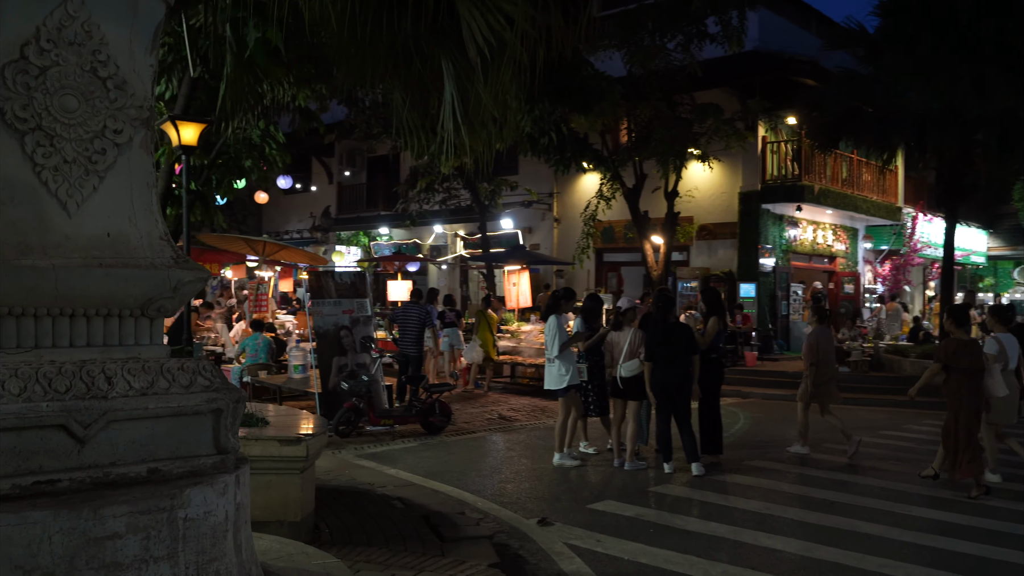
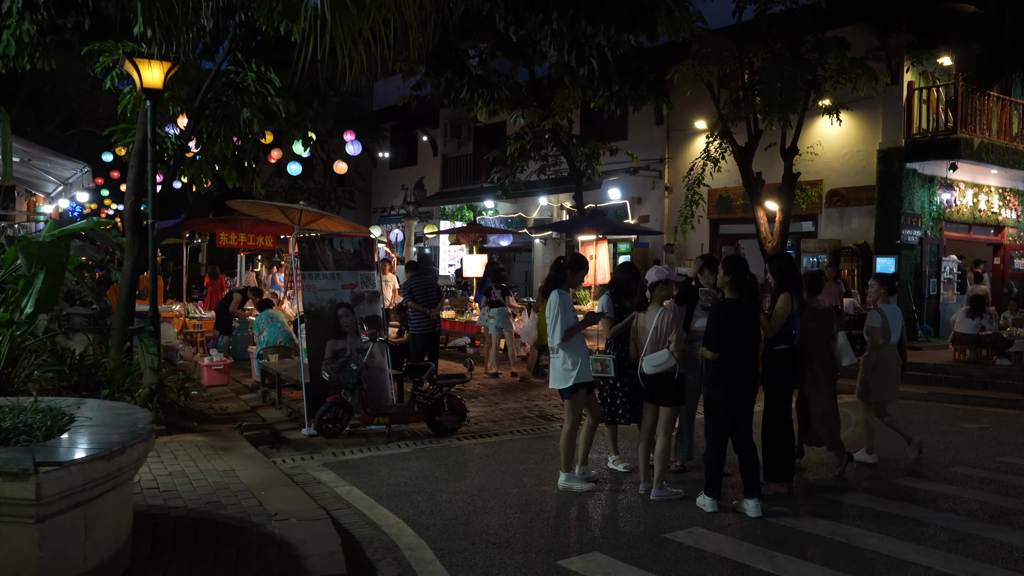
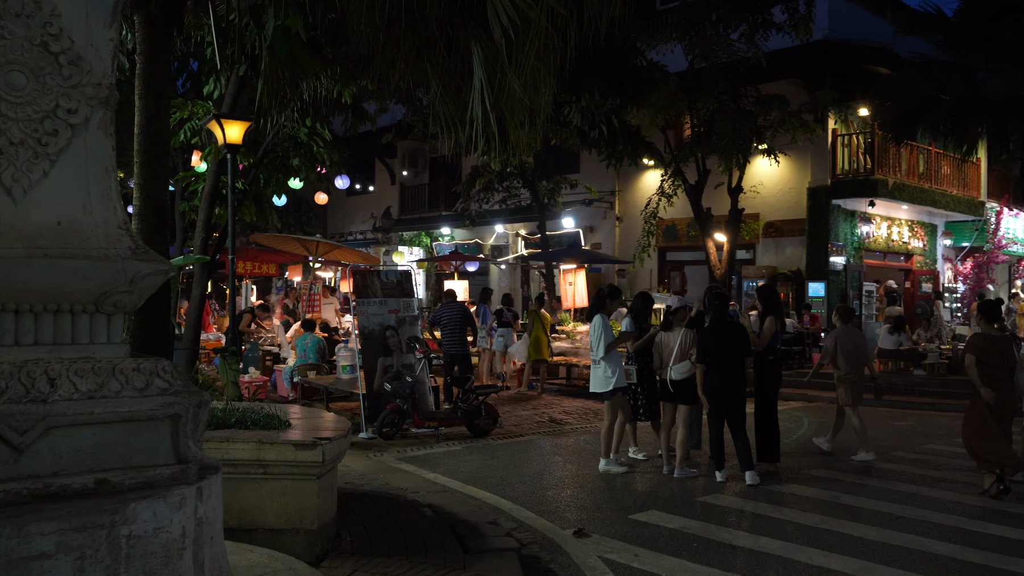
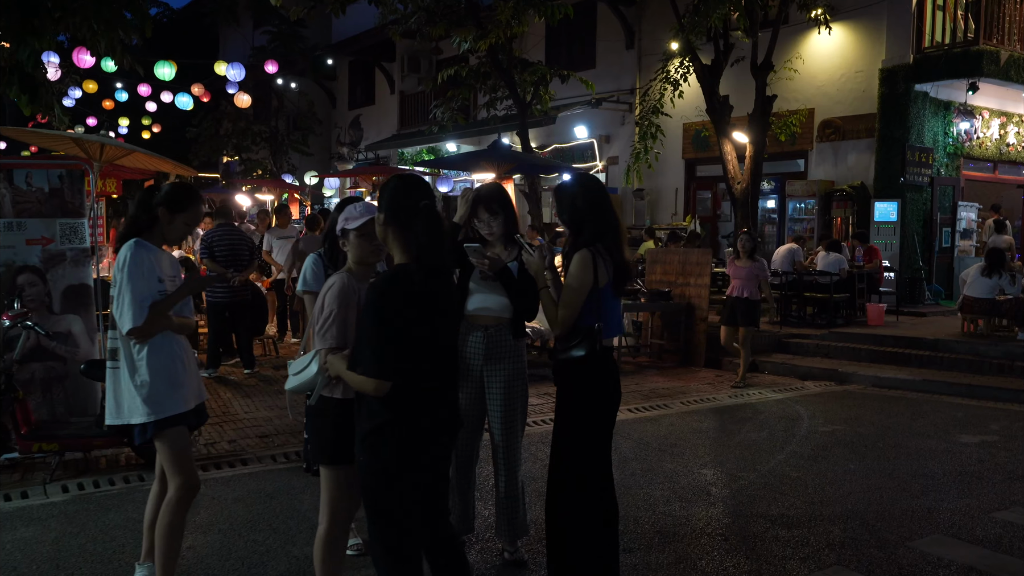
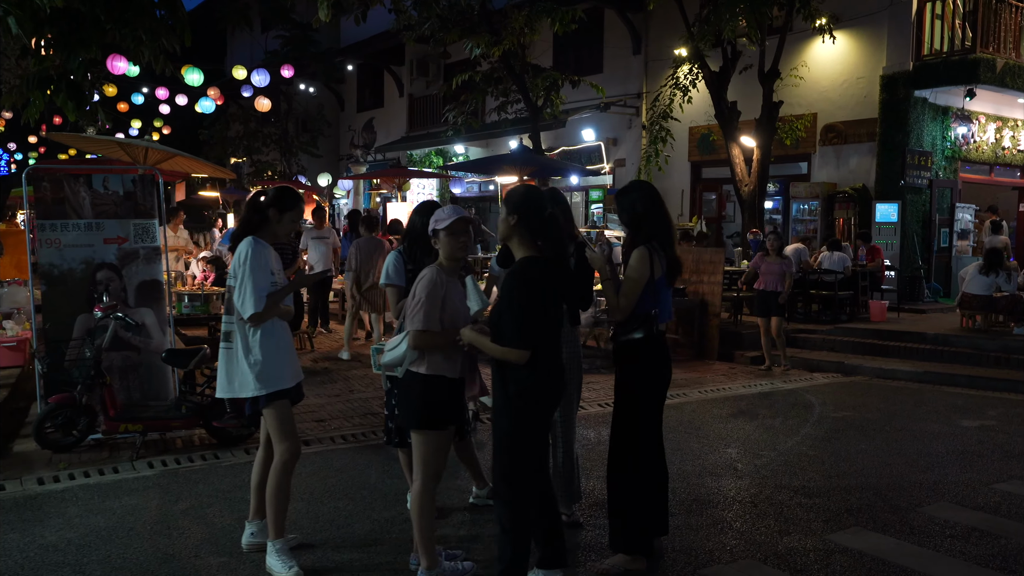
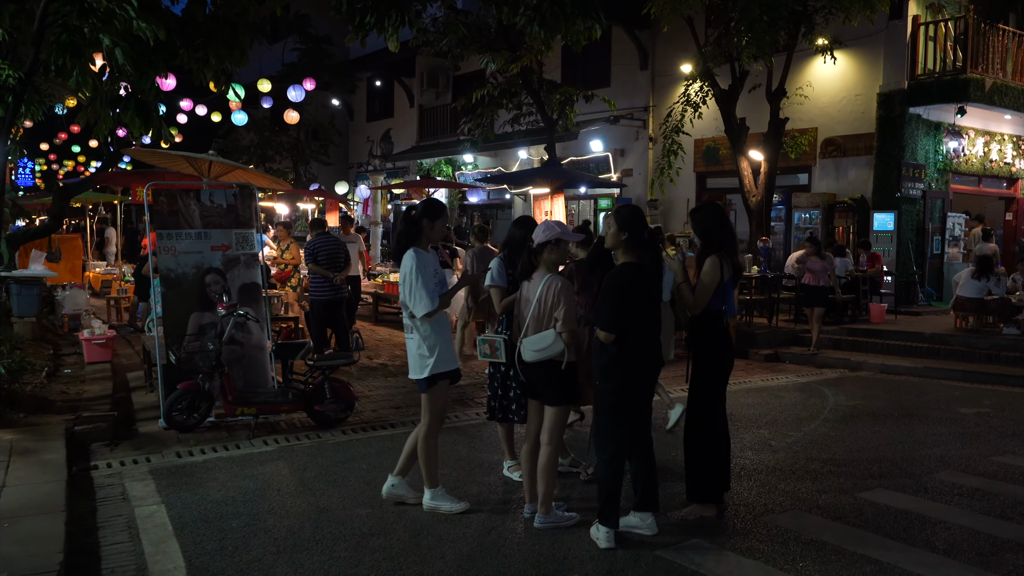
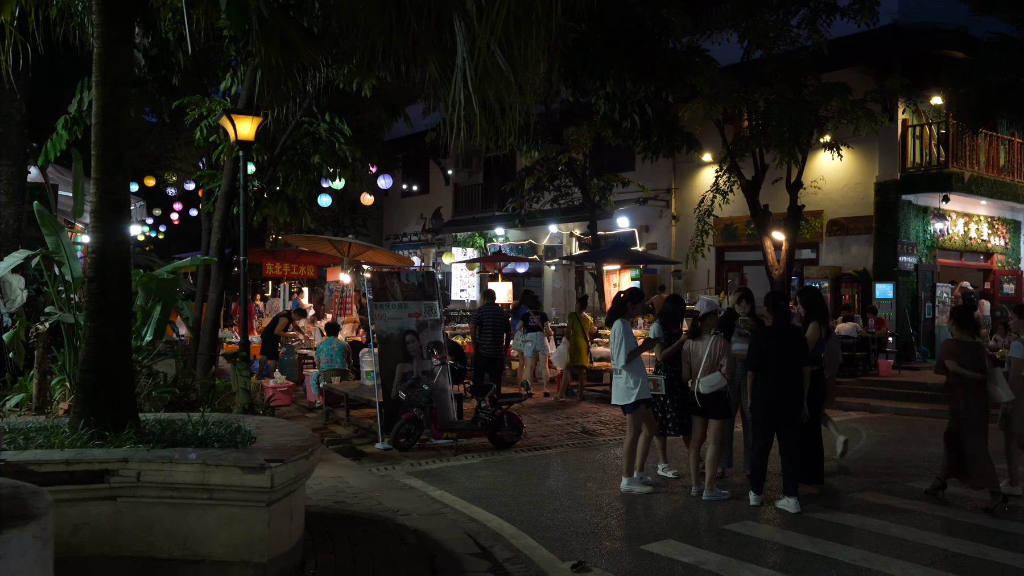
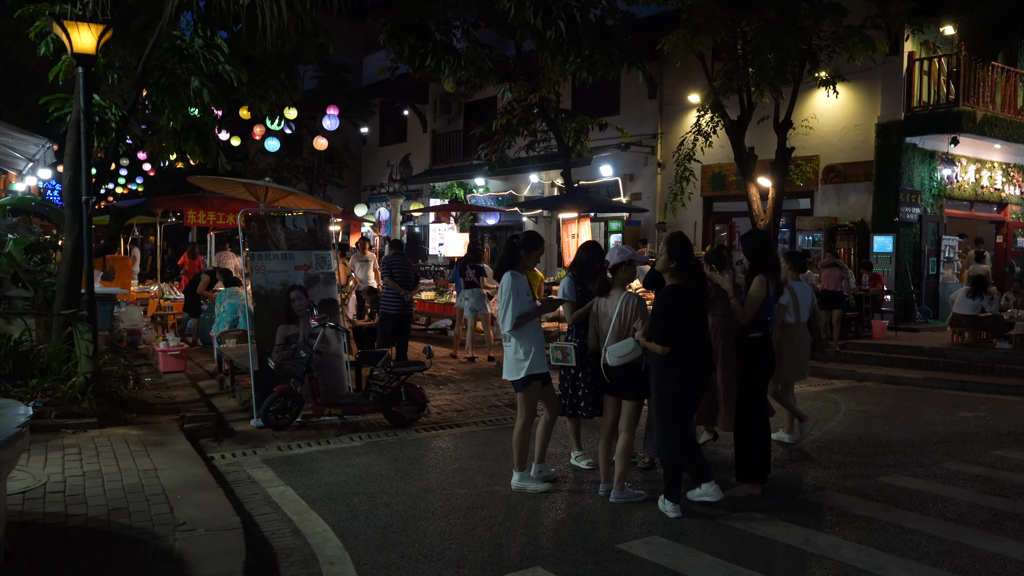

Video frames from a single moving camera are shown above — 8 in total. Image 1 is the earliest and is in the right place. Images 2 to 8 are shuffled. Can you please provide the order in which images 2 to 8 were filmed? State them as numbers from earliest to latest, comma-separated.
3, 7, 2, 8, 6, 5, 4
